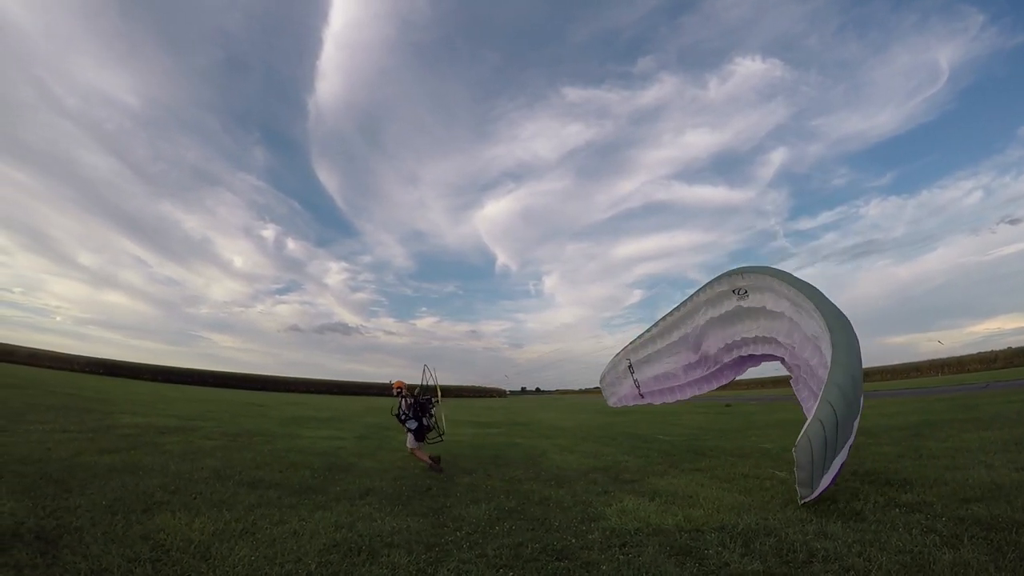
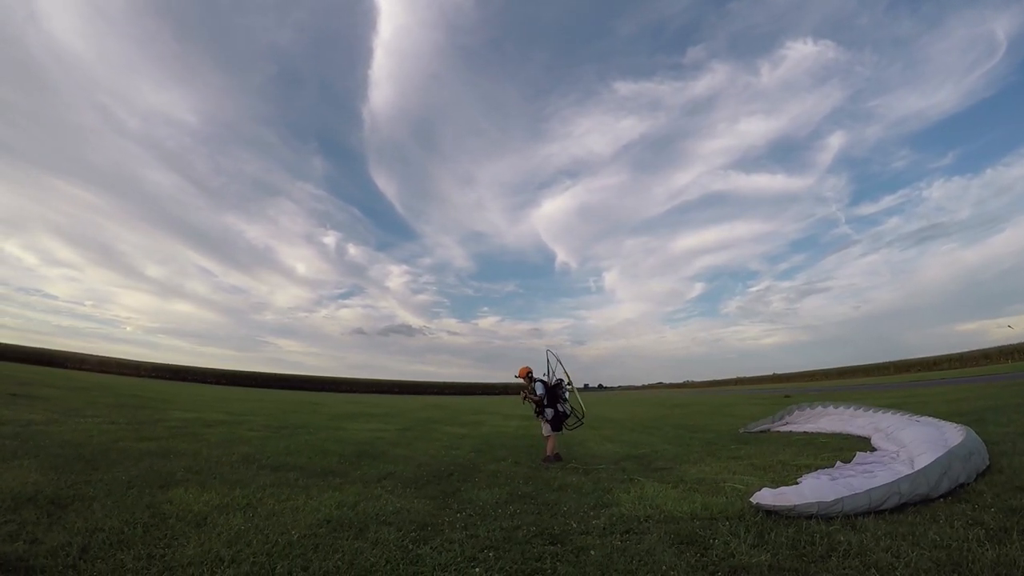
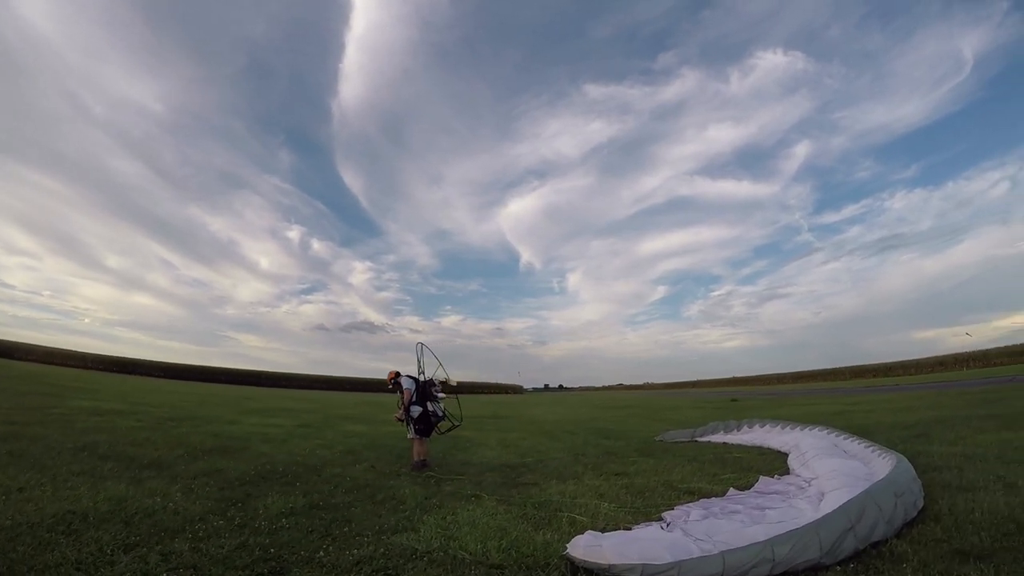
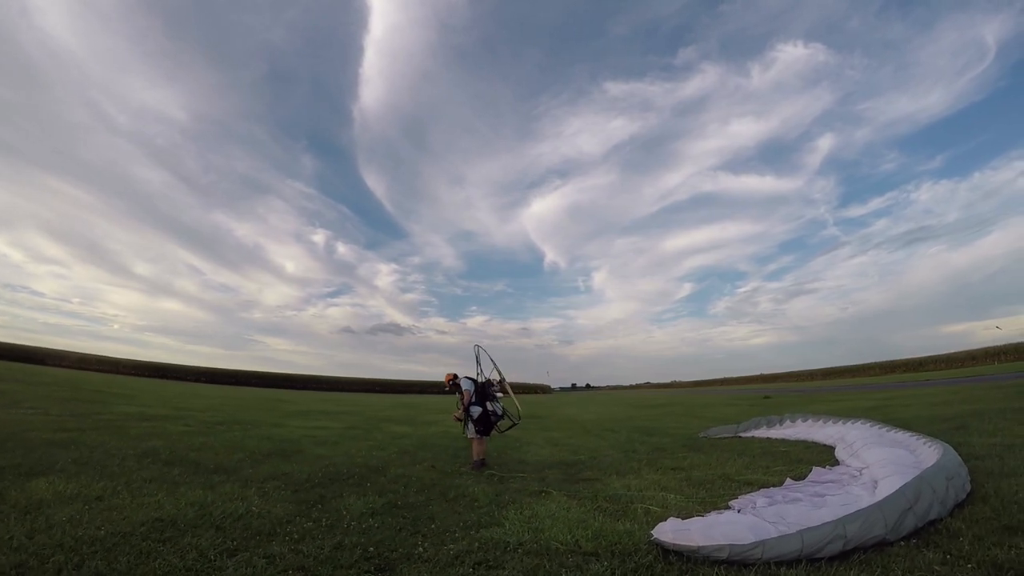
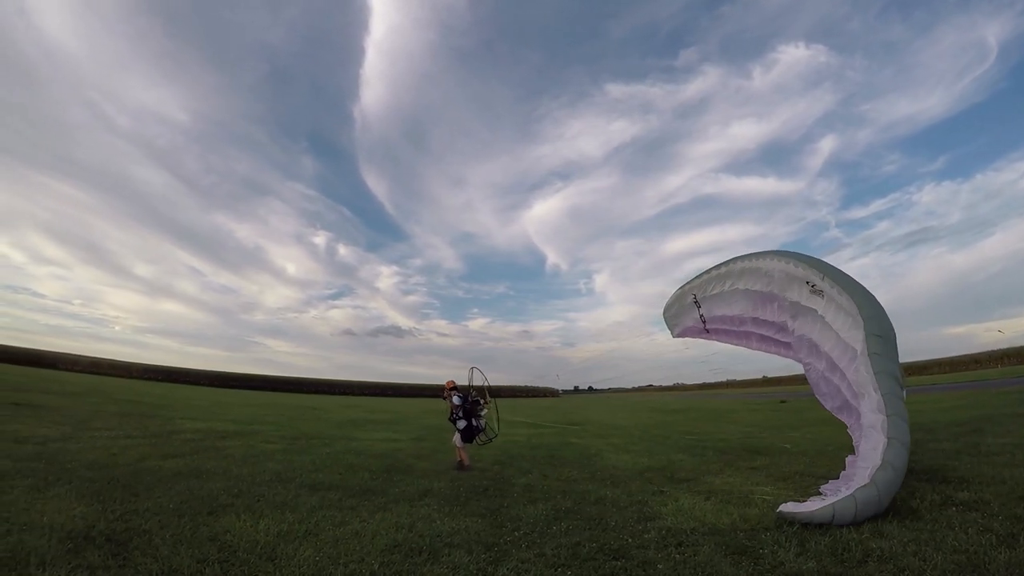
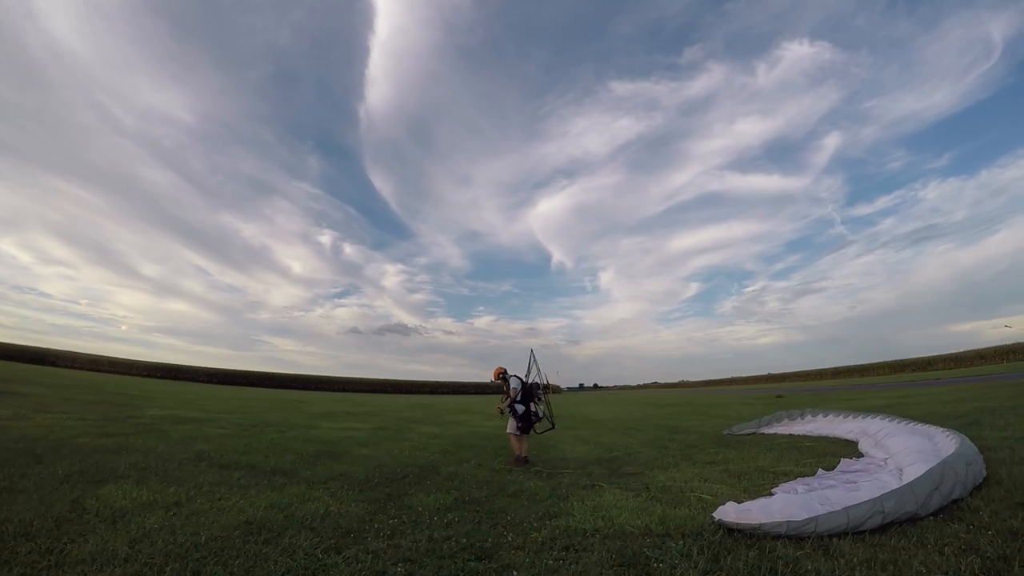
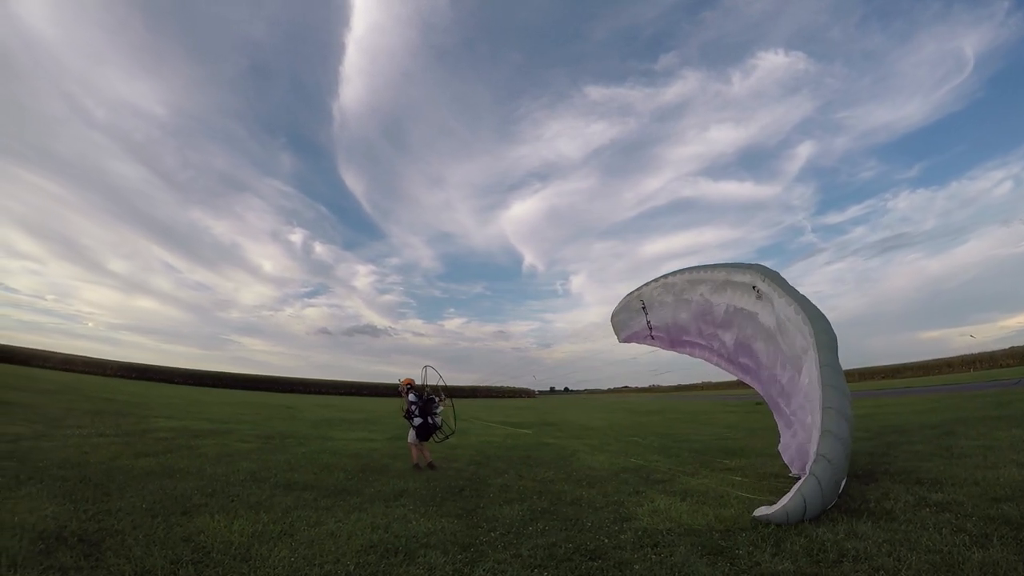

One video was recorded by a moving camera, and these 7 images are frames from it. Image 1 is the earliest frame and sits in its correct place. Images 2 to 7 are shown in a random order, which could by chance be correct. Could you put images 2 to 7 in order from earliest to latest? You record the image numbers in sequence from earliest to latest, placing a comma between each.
7, 5, 2, 6, 4, 3
